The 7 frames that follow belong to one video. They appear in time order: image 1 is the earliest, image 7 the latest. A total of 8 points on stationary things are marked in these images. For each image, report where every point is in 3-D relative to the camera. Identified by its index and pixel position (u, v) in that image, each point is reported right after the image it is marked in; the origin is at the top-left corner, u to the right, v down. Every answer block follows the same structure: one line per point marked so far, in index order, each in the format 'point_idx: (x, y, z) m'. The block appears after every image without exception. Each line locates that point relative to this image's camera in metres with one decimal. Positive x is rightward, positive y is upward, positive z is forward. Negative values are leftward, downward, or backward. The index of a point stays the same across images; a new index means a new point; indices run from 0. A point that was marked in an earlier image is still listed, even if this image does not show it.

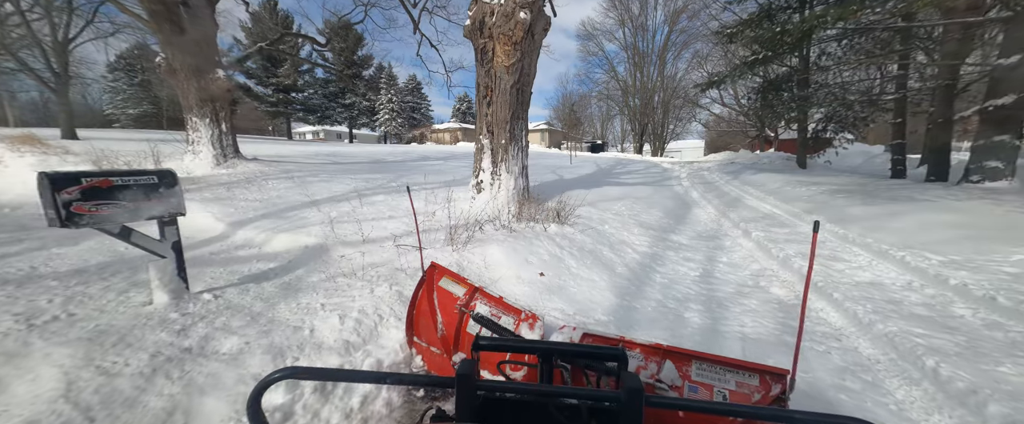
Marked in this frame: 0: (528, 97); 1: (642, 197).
0: (+0.3, +1.9, +5.7) m
1: (+3.7, +0.4, +10.0) m
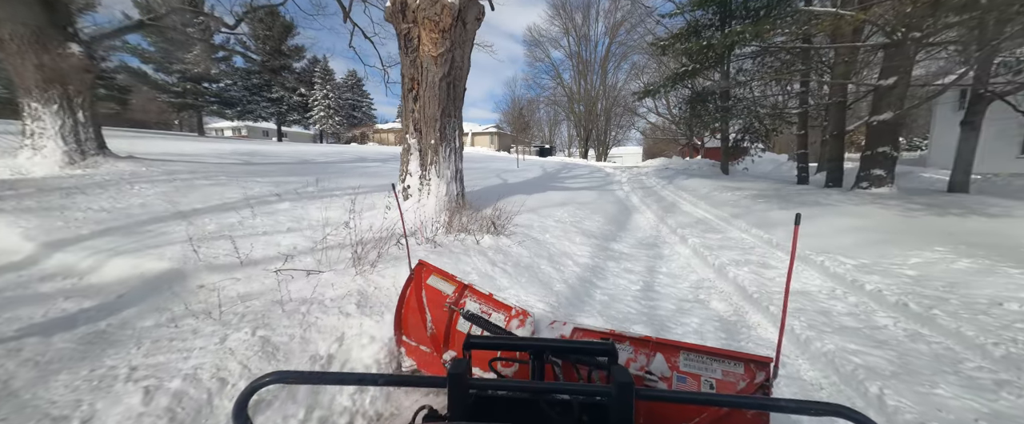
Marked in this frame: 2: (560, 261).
0: (-0.7, +1.8, +5.2) m
1: (+2.1, +0.3, +10.0) m
2: (+0.6, -0.7, +4.7) m
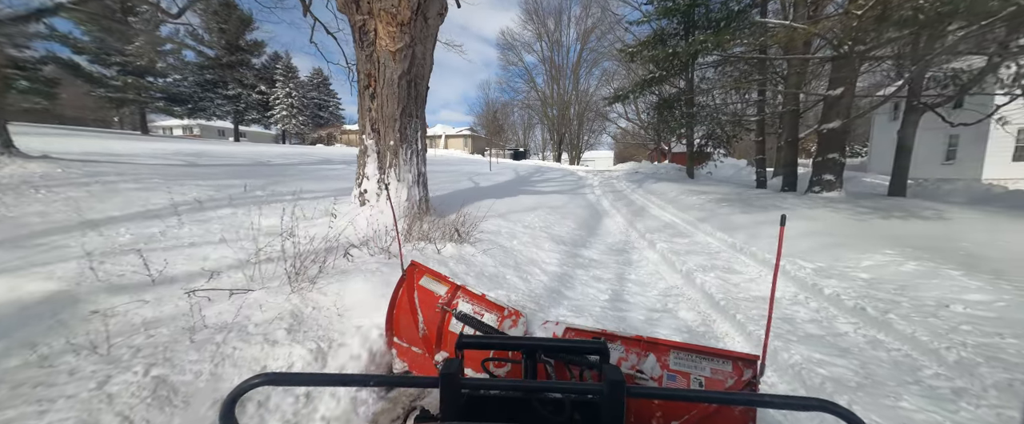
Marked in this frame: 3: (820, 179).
0: (-1.2, +1.7, +4.9) m
1: (+1.2, +0.2, +9.9) m
2: (+0.2, -0.7, +4.5) m
3: (+10.7, +1.1, +12.3) m
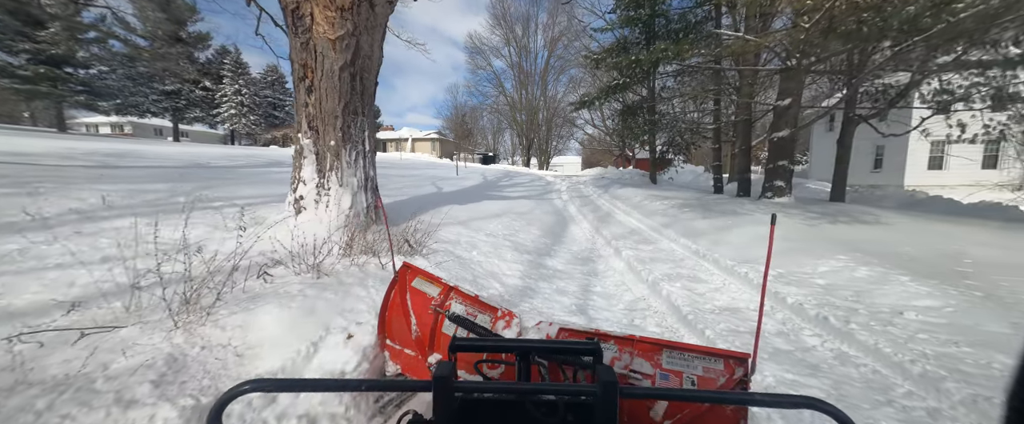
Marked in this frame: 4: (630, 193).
0: (-1.8, +1.6, +4.5) m
1: (+0.2, 0.0, +9.6) m
2: (-0.3, -0.8, +4.1) m
3: (+9.4, +1.0, +12.8) m
4: (+5.1, +0.8, +15.4) m
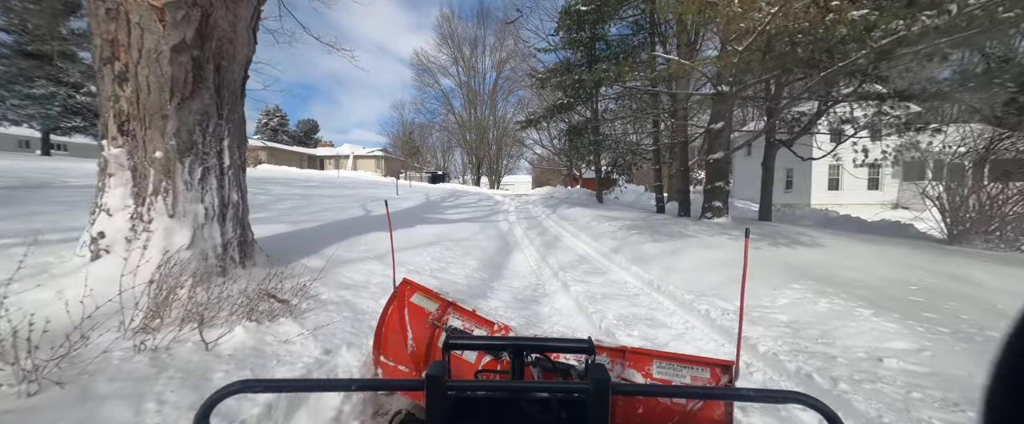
0: (-2.6, +1.2, +3.3) m
1: (-1.3, -0.6, +8.5) m
2: (-1.1, -1.2, +3.0) m
3: (+7.3, +0.2, +13.0) m
4: (+2.7, -0.1, +15.0) m
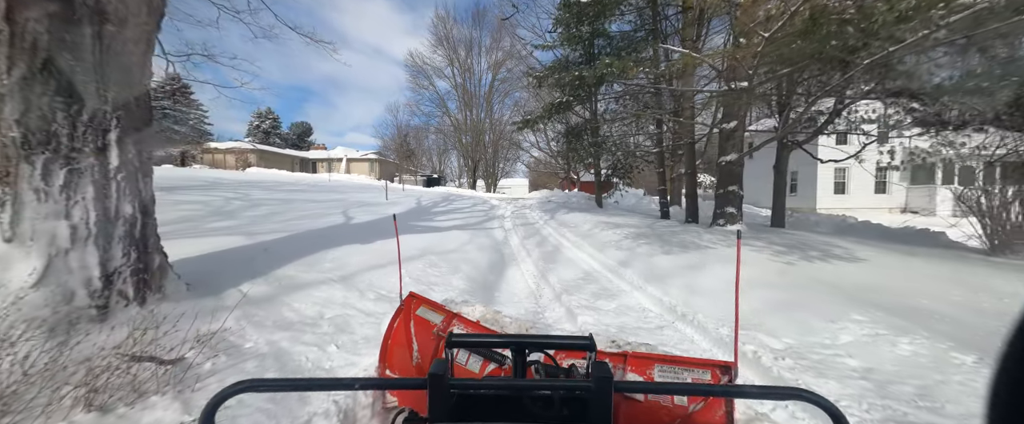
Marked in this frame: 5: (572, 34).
0: (-2.7, +1.1, +2.3) m
1: (-1.4, -0.8, +7.5) m
2: (-1.1, -1.3, +2.0) m
3: (+7.2, 0.0, +12.1) m
4: (+2.6, -0.3, +14.0) m
5: (+2.3, +6.9, +13.8) m
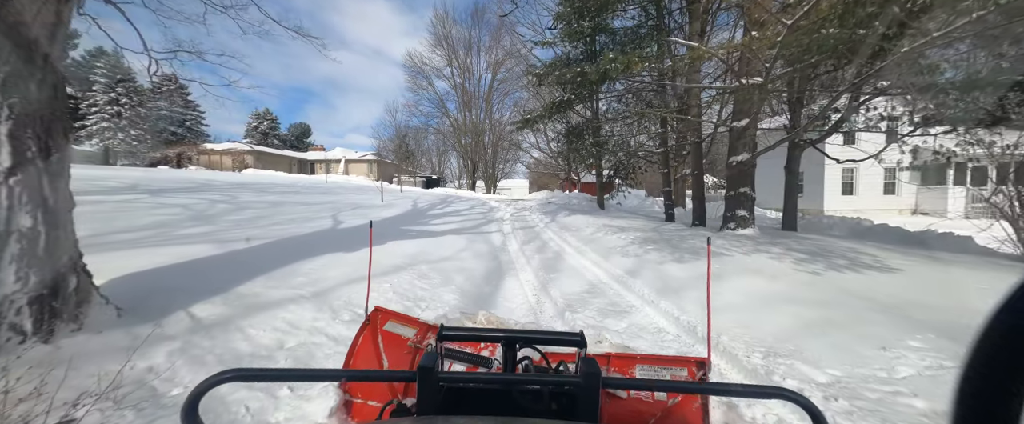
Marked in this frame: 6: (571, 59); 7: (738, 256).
0: (-2.7, +1.0, +1.7) m
1: (-1.4, -0.9, +6.9) m
2: (-1.2, -1.4, +1.4) m
3: (+7.2, -0.1, +11.5) m
4: (+2.5, -0.4, +13.4) m
5: (+2.3, +6.8, +13.2) m
6: (+2.5, +6.5, +14.8) m
7: (+4.5, -0.9, +7.0) m
